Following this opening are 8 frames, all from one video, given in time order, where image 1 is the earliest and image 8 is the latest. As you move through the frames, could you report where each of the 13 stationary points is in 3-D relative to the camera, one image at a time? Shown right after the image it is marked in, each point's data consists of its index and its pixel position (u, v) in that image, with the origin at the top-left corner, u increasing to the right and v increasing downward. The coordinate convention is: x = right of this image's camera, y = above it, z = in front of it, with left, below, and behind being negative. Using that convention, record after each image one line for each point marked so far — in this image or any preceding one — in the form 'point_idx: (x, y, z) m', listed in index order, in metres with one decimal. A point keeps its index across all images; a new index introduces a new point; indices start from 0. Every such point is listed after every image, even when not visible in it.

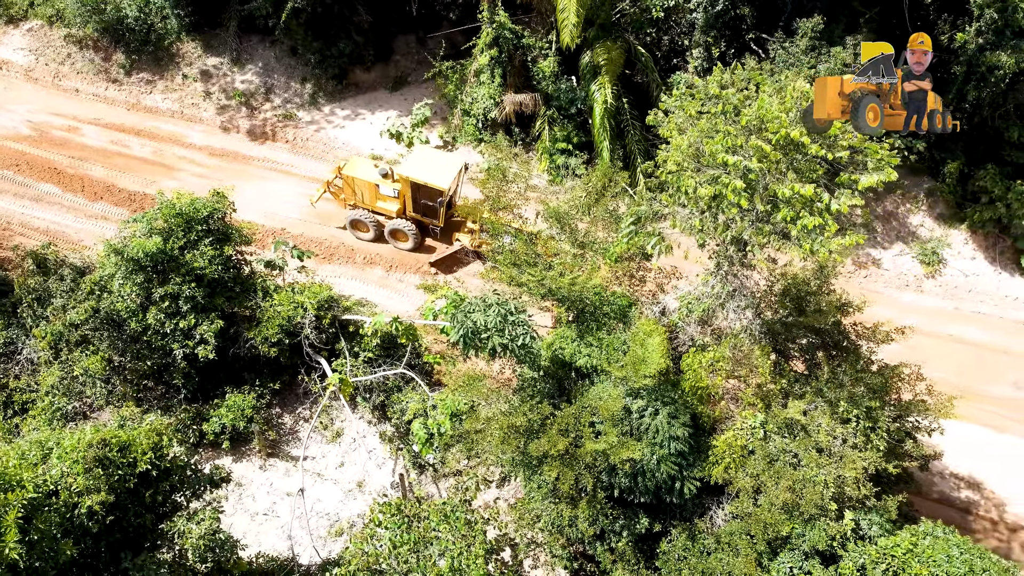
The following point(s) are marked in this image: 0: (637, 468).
0: (+1.6, -2.3, +10.7) m
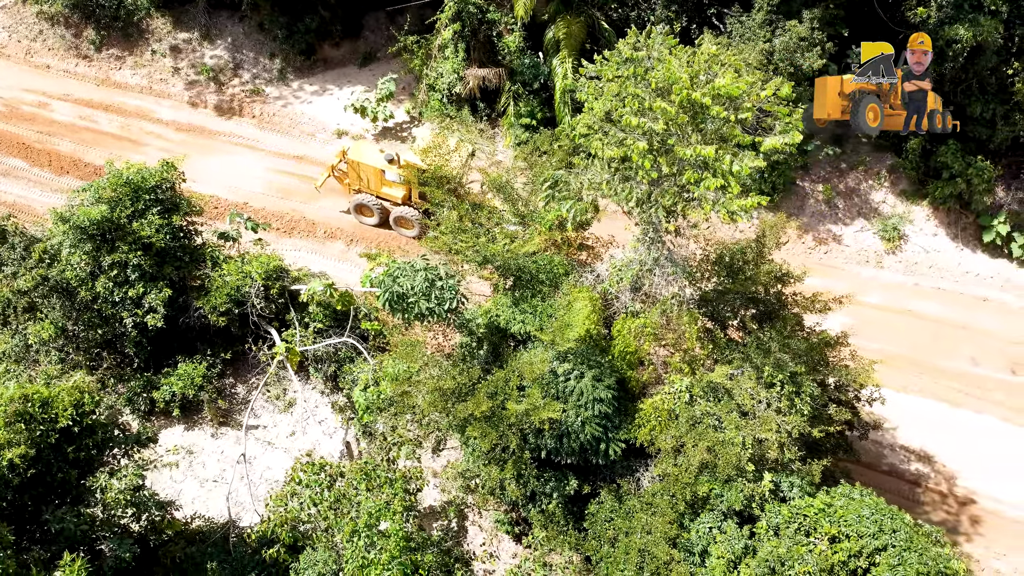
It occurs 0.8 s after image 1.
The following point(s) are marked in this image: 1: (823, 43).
0: (+0.7, -1.9, +10.8) m
1: (+6.5, +5.1, +17.2) m
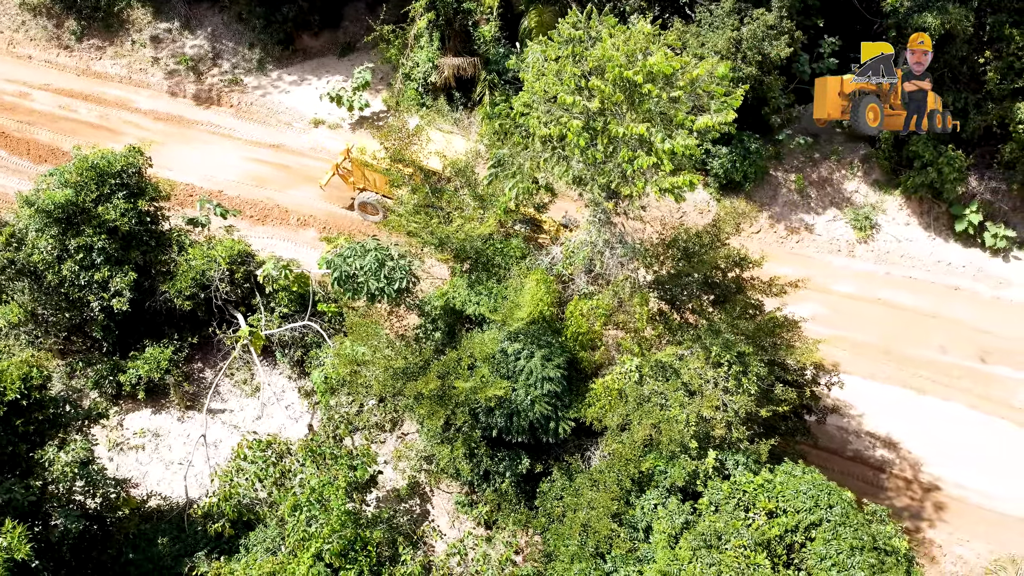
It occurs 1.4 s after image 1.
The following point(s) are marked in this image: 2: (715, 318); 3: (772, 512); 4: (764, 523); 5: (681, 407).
0: (0.0, -1.6, +10.9) m
1: (+5.8, +5.3, +17.3) m
2: (+2.9, -0.5, +11.8) m
3: (+3.0, -2.6, +9.6) m
4: (+2.9, -2.7, +9.4) m
5: (+2.2, -1.5, +10.6) m
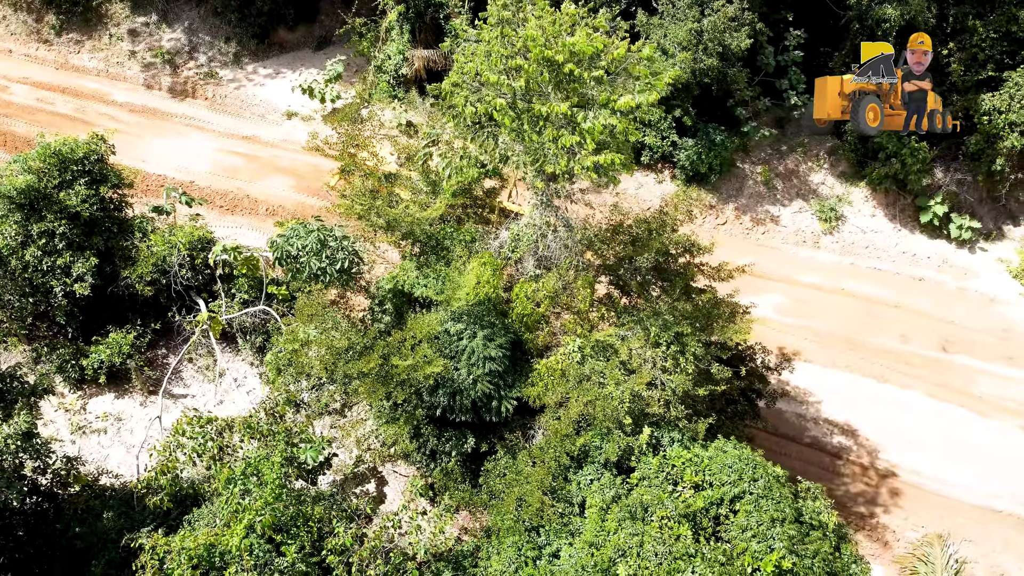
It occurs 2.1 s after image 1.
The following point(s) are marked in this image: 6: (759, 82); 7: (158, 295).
0: (-0.8, -1.3, +11.1) m
1: (+5.1, +5.6, +17.4) m
2: (+2.1, -0.2, +12.0) m
3: (+2.2, -2.3, +9.8) m
4: (+2.1, -2.4, +9.6) m
5: (+1.4, -1.3, +10.8) m
6: (+5.9, +4.9, +19.7) m
7: (-6.5, -0.1, +15.2) m
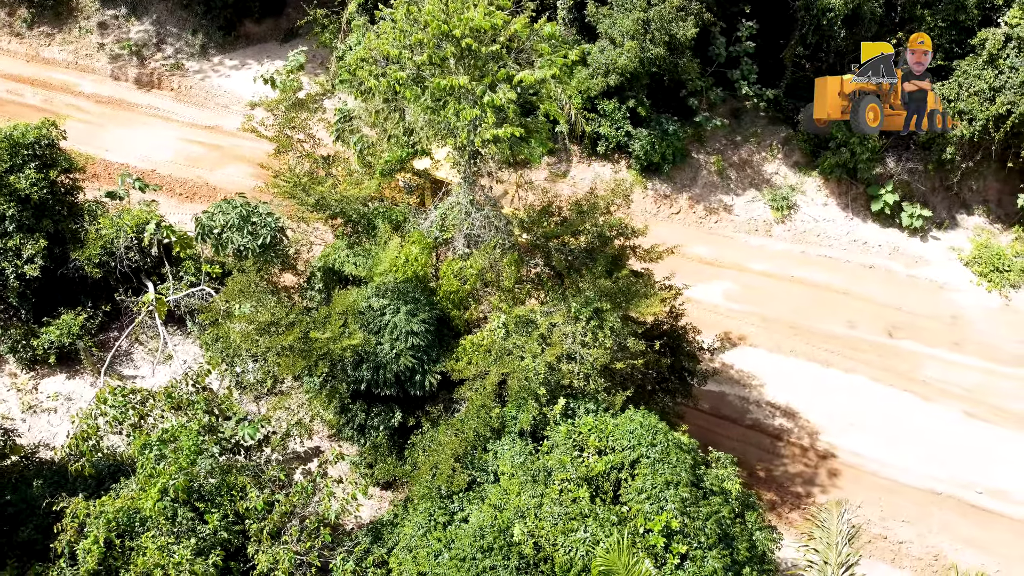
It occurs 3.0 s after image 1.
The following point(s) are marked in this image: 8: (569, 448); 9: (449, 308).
0: (-1.9, -1.0, +11.4) m
1: (+4.0, +5.9, +17.7) m
2: (+1.0, +0.1, +12.2) m
3: (+1.1, -2.0, +10.1) m
4: (+1.0, -2.1, +9.9) m
5: (+0.3, -0.9, +11.1) m
6: (+4.8, +5.2, +20.0) m
7: (-7.6, +0.2, +15.5) m
8: (+0.7, -2.0, +10.1) m
9: (-0.9, -0.3, +12.1) m
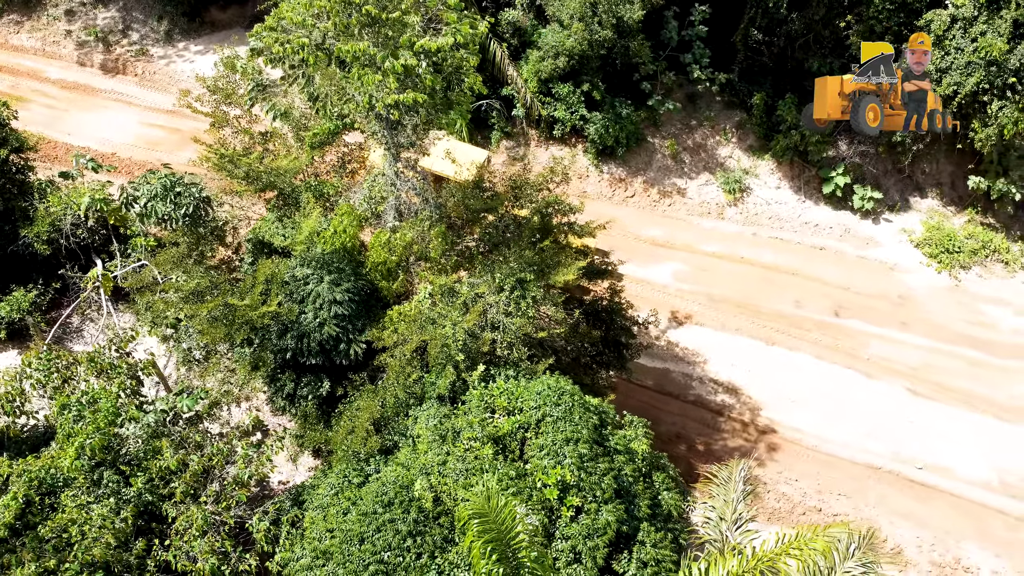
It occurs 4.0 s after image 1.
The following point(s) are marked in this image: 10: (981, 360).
0: (-3.0, -0.6, +11.6) m
1: (+2.9, +6.3, +17.9) m
2: (-0.1, +0.5, +12.5) m
3: (0.0, -1.6, +10.3) m
4: (-0.1, -1.6, +10.1) m
5: (-0.8, -0.5, +11.3) m
6: (+3.8, +5.6, +20.2) m
7: (-8.7, +0.6, +15.8) m
8: (-0.4, -1.5, +10.4) m
9: (-2.0, +0.1, +12.3) m
10: (+10.0, -1.5, +17.7) m
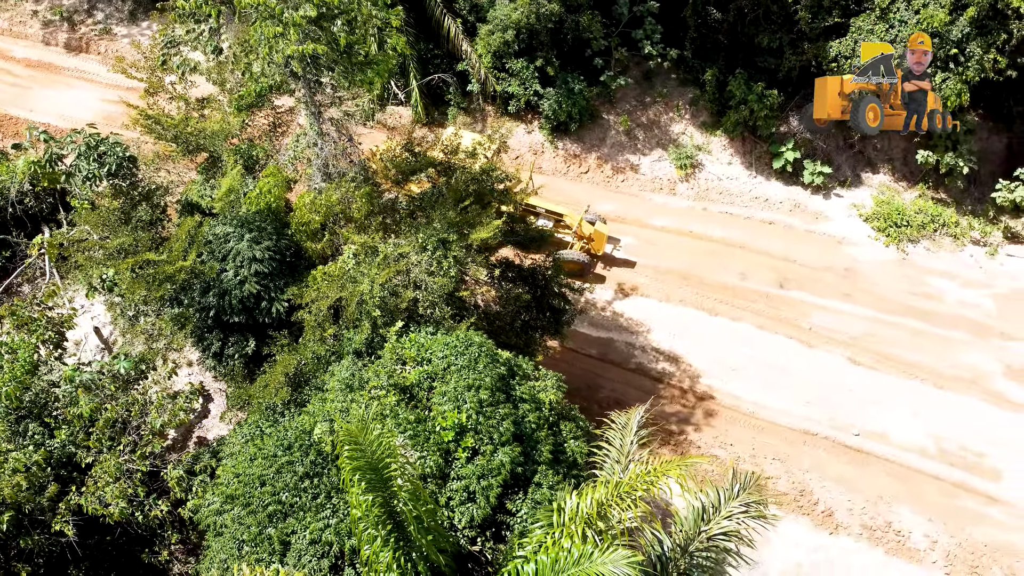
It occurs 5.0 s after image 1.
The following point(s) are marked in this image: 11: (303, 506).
0: (-4.1, 0.0, +11.9) m
1: (+1.8, +6.9, +18.1) m
2: (-1.3, +1.1, +12.7) m
3: (-1.2, -1.0, +10.5) m
4: (-1.3, -1.0, +10.4) m
5: (-2.0, +0.1, +11.6) m
6: (+2.6, +6.3, +20.4) m
7: (-9.8, +1.3, +16.0) m
8: (-1.6, -0.9, +10.6) m
9: (-3.2, +0.7, +12.6) m
10: (+8.9, -0.9, +17.9) m
11: (-2.3, -2.4, +9.2) m
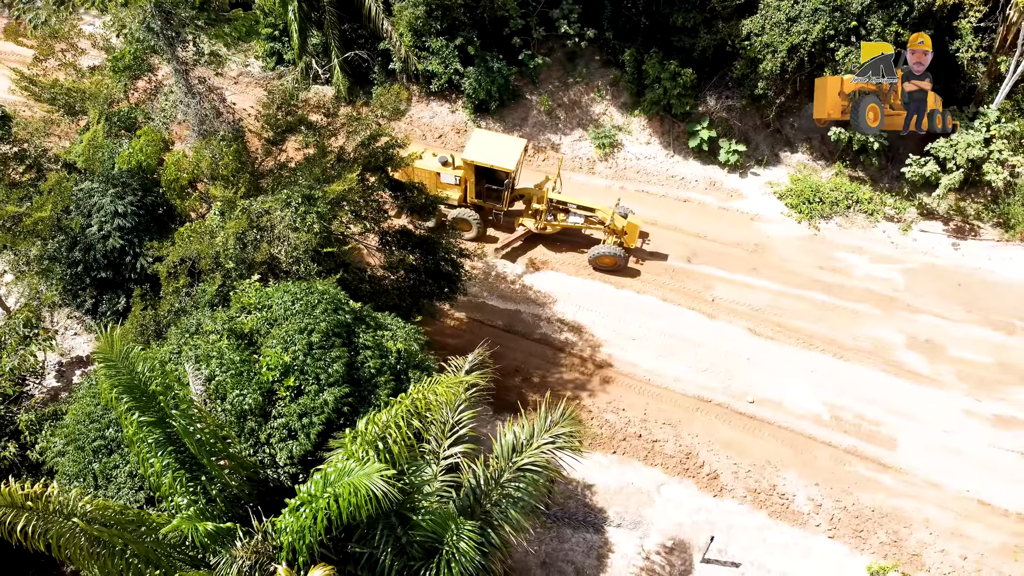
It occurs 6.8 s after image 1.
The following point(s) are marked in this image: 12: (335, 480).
0: (-6.2, +0.7, +12.1) m
1: (-0.2, +7.5, +18.4) m
2: (-3.3, +1.8, +13.0) m
3: (-3.2, -0.3, +10.8) m
4: (-3.4, -0.4, +10.6) m
5: (-4.0, +0.8, +11.8) m
6: (+0.7, +6.8, +20.7) m
7: (-11.8, +1.9, +16.4) m
8: (-3.6, -0.3, +10.9) m
9: (-5.2, +1.4, +12.8) m
10: (+6.9, -0.3, +18.0) m
11: (-4.4, -1.8, +9.5) m
12: (-1.5, -1.7, +7.5) m
